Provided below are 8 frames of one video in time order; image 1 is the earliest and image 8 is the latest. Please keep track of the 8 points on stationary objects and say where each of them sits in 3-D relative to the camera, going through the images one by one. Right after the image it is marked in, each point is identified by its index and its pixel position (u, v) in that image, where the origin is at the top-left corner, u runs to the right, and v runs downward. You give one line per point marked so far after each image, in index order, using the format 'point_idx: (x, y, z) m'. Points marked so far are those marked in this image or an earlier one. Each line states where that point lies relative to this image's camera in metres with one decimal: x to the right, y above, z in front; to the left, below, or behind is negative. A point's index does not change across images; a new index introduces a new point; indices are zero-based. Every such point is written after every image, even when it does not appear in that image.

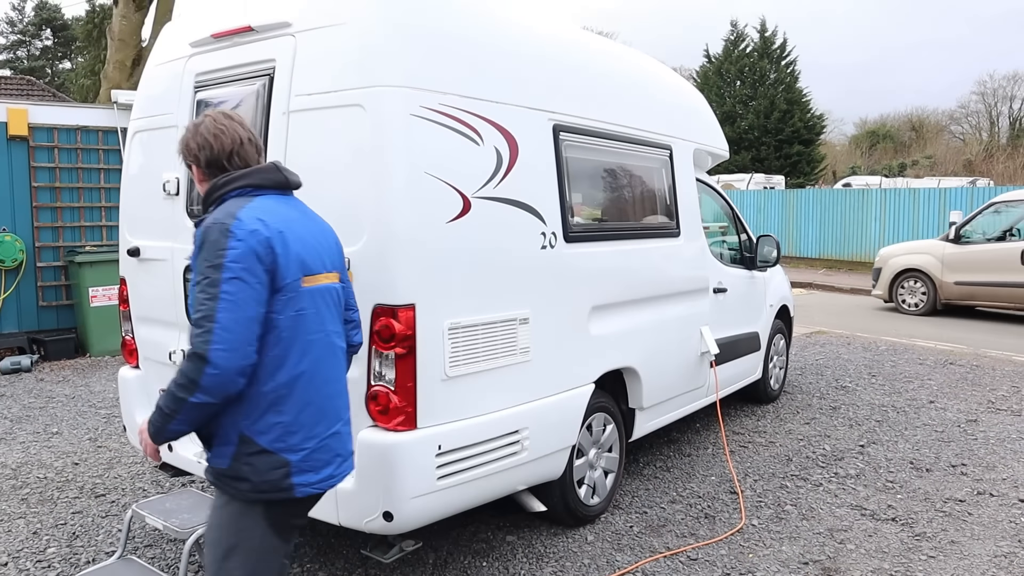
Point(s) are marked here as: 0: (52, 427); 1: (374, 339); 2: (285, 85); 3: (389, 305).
0: (-3.5, -1.1, +5.8) m
1: (-0.5, -0.2, +2.6) m
2: (-0.9, +0.8, +2.8) m
3: (-0.4, -0.1, +2.6) m
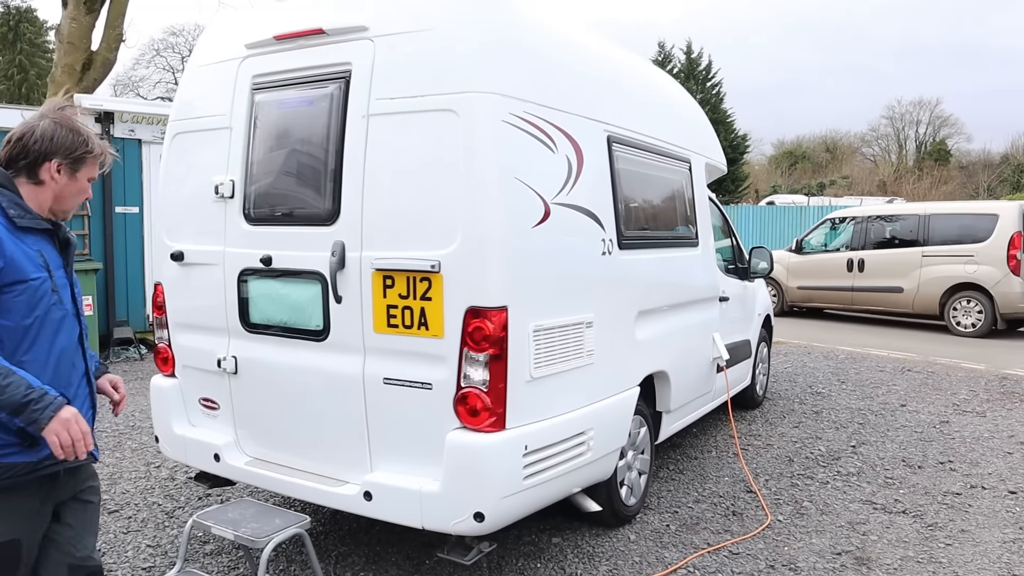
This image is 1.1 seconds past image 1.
0: (-3.5, -1.1, +5.5) m
1: (-0.2, -0.2, +2.7) m
2: (-0.6, +0.8, +2.8) m
3: (-0.1, -0.1, +2.6) m
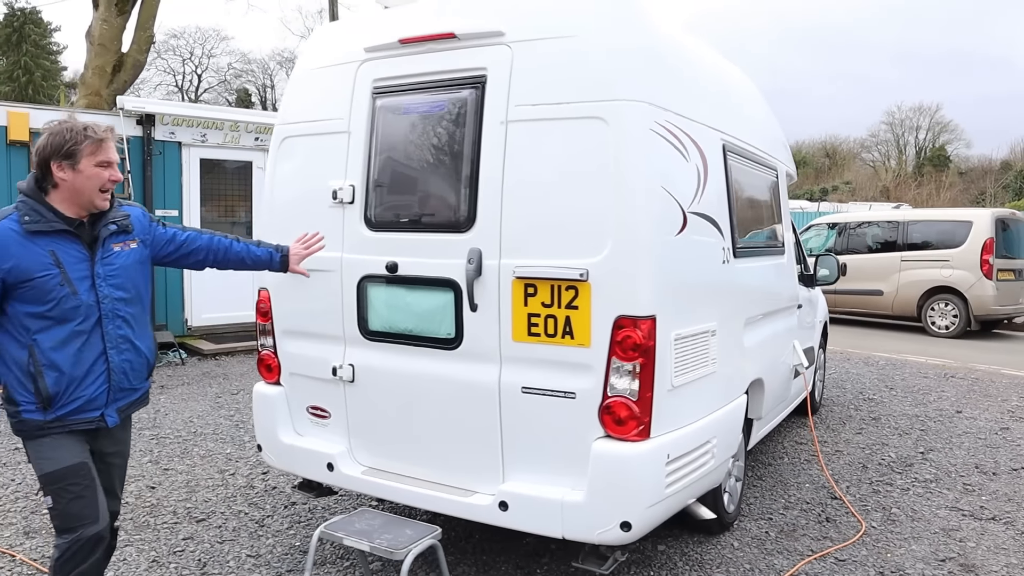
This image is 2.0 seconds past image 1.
0: (-3.0, -1.2, +5.4) m
1: (+0.4, -0.2, +2.7) m
2: (0.0, +0.8, +2.8) m
3: (+0.4, -0.1, +2.6) m
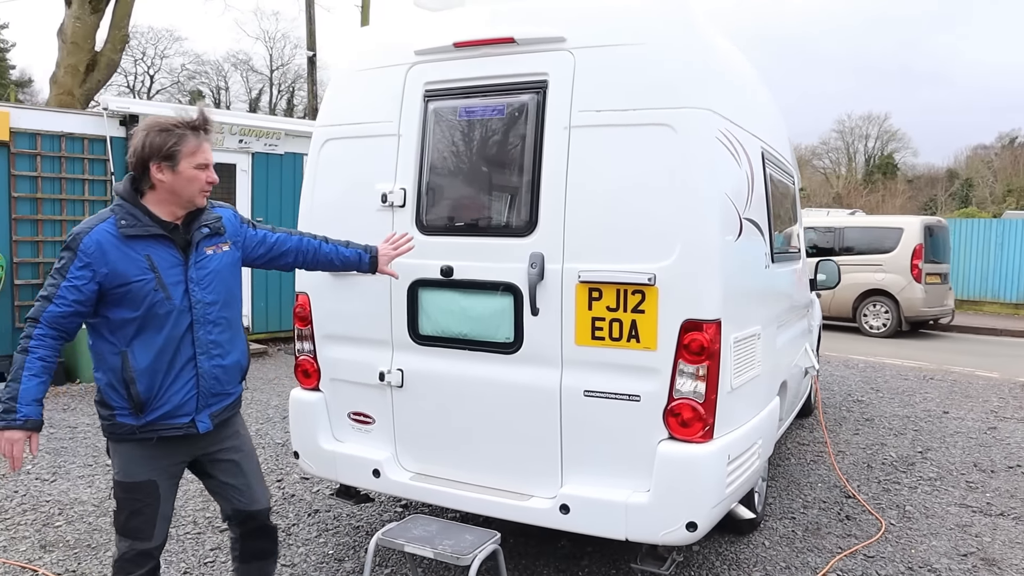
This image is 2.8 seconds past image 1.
0: (-2.9, -1.2, +5.3) m
1: (+0.6, -0.2, +2.7) m
2: (+0.2, +0.7, +2.8) m
3: (+0.7, -0.1, +2.7) m
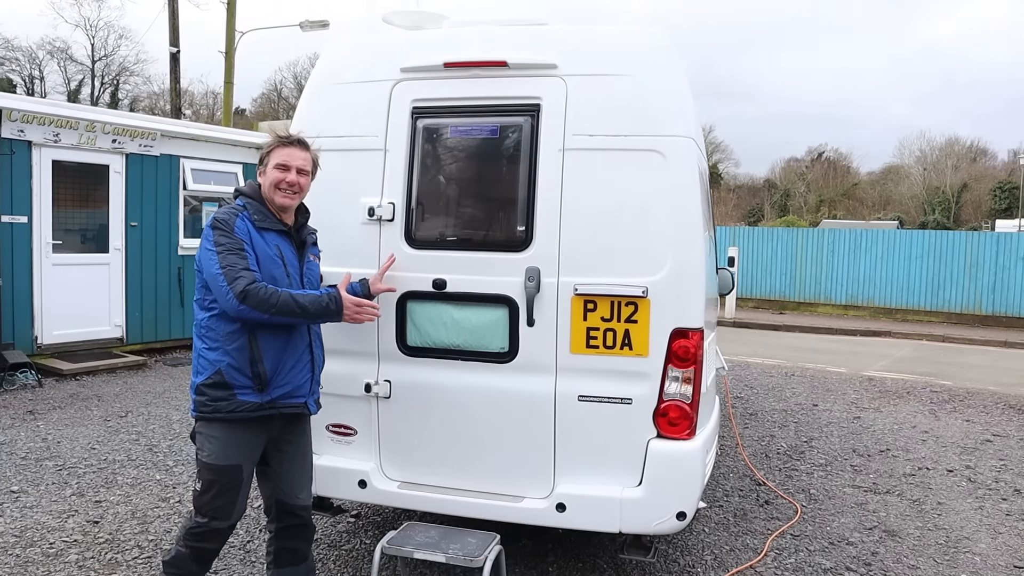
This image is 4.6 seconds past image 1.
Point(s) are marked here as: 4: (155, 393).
0: (-3.3, -1.3, +4.8) m
1: (+0.6, -0.3, +3.0) m
2: (+0.2, +0.7, +3.0) m
3: (+0.7, -0.2, +2.9) m
4: (-3.6, -1.1, +7.3) m
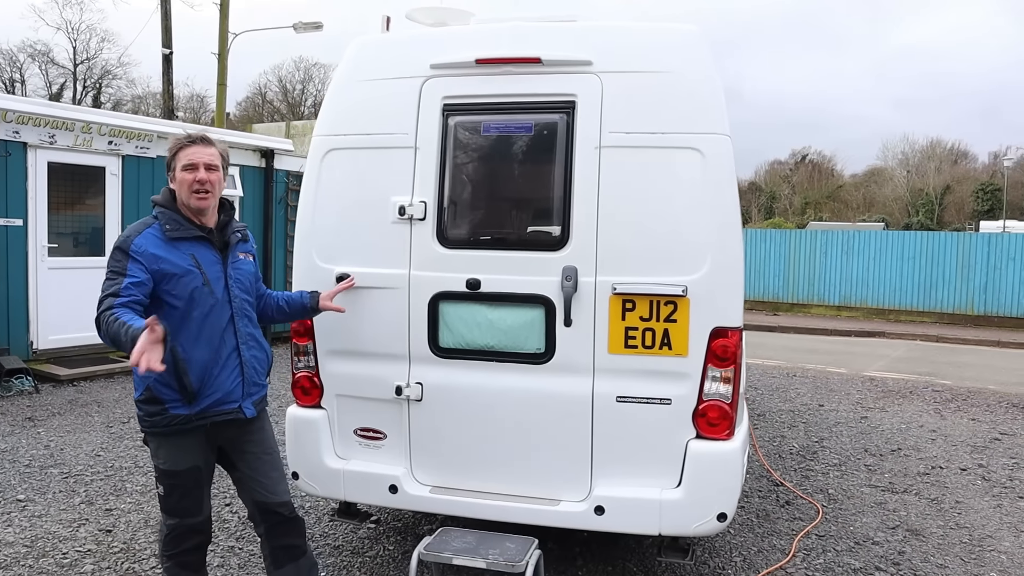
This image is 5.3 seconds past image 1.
0: (-3.2, -1.3, +4.6) m
1: (+0.8, -0.3, +2.9) m
2: (+0.3, +0.7, +3.0) m
3: (+0.9, -0.2, +2.9) m
4: (-3.5, -1.1, +7.2) m
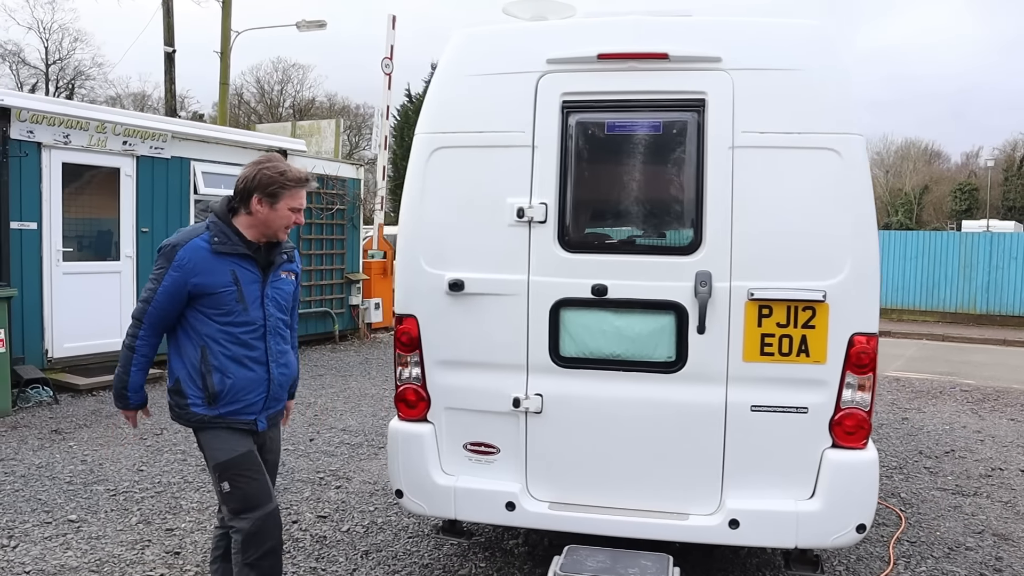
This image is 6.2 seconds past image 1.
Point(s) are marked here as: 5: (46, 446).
0: (-2.7, -1.4, +4.4) m
1: (+1.3, -0.3, +2.8) m
2: (+0.8, +0.7, +2.9) m
3: (+1.4, -0.2, +2.8) m
4: (-3.1, -1.1, +6.9) m
5: (-3.7, -1.2, +5.8) m
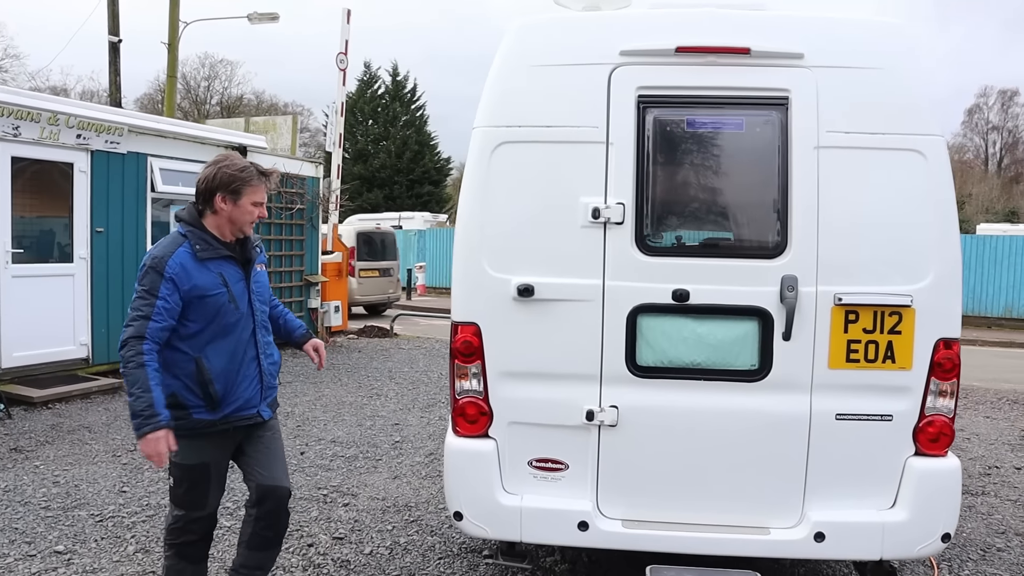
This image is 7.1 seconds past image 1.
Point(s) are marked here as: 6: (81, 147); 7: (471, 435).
0: (-2.5, -1.4, +4.0) m
1: (+1.6, -0.3, +2.8) m
2: (+1.1, +0.7, +2.8) m
3: (+1.7, -0.2, +2.8) m
4: (-3.2, -1.2, +6.4) m
5: (-3.6, -1.3, +5.2) m
6: (-4.5, +1.5, +7.6) m
7: (-0.2, -0.6, +2.9) m
